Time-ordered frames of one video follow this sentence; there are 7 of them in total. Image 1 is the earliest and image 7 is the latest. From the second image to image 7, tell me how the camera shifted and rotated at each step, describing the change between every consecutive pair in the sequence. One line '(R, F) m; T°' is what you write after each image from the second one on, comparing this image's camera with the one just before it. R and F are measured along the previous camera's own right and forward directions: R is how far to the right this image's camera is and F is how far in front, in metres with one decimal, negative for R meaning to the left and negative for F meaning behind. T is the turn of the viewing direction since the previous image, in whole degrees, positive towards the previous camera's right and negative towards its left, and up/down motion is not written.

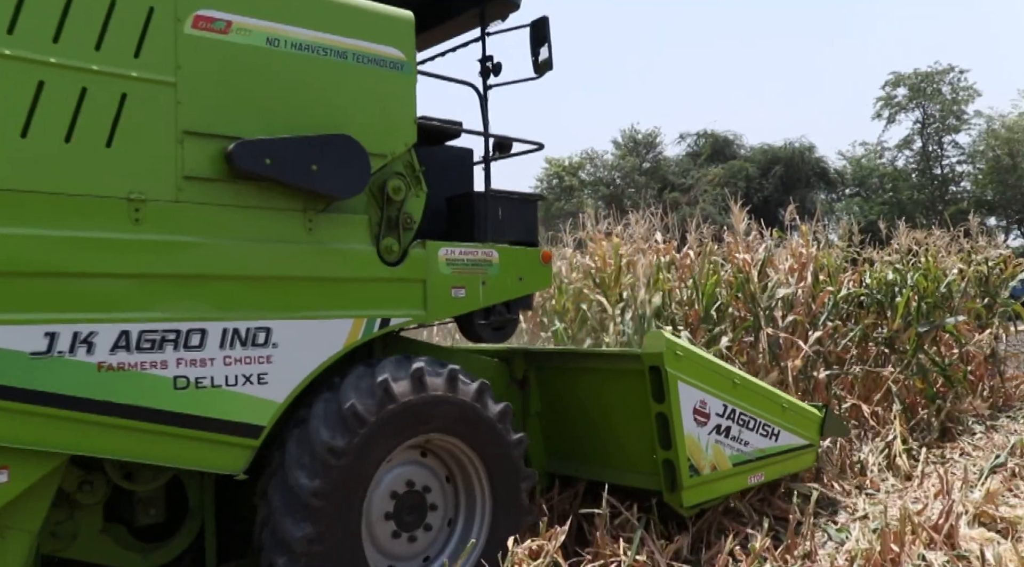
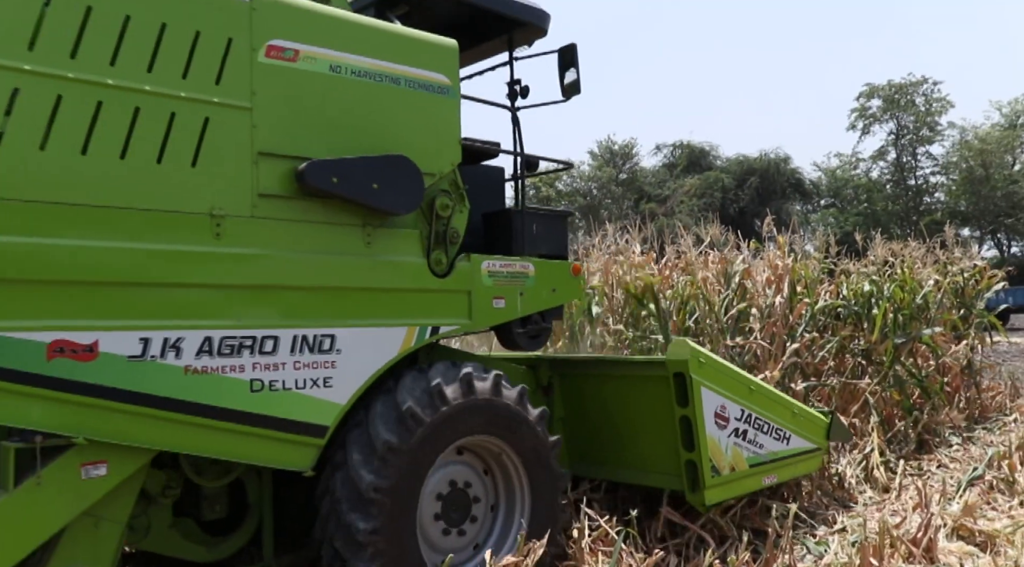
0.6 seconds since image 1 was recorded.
(-0.2, -0.3) m; +1°
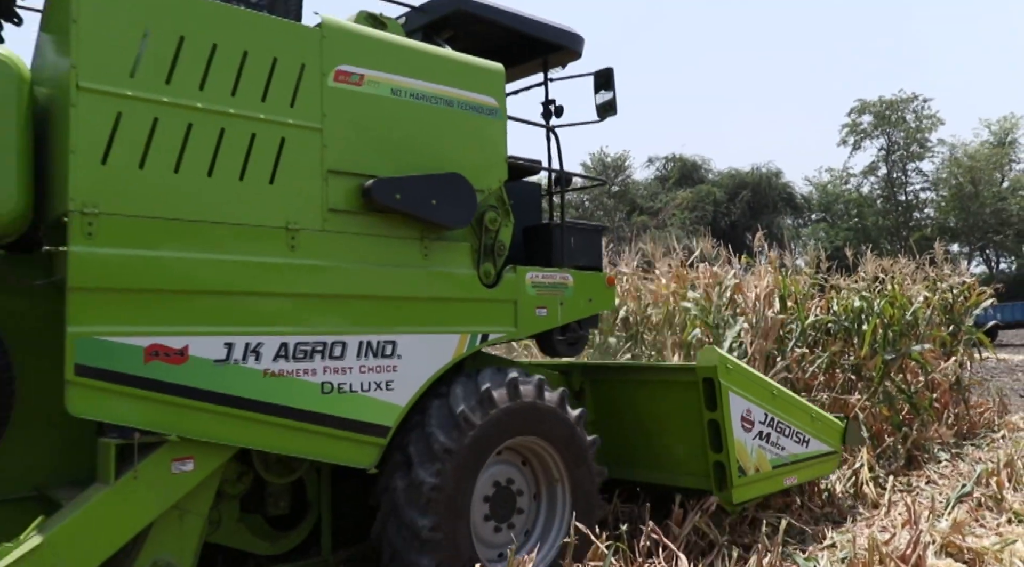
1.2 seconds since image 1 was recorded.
(-0.2, -0.2) m; 0°
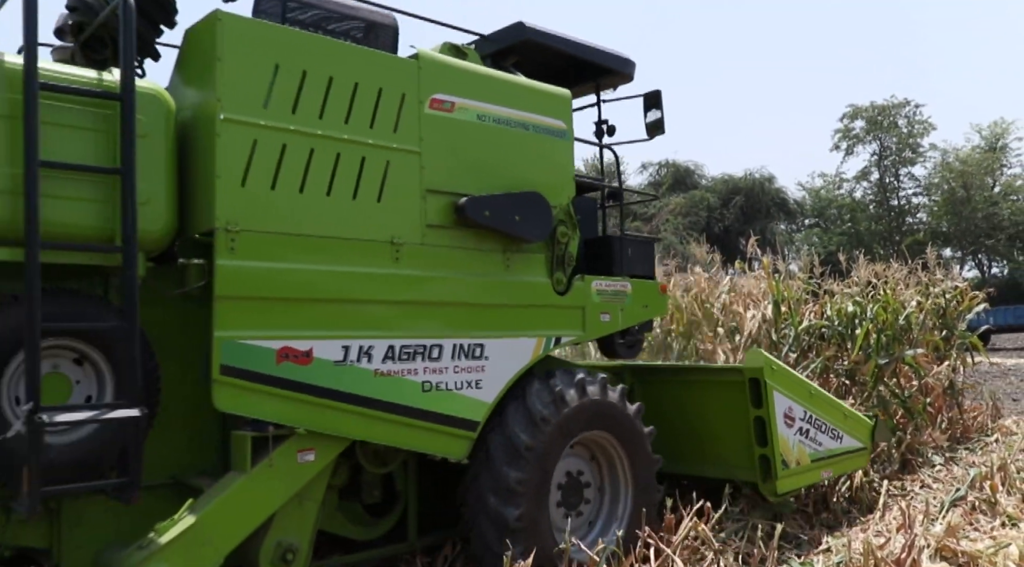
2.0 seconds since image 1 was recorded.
(-0.4, -0.4) m; 0°
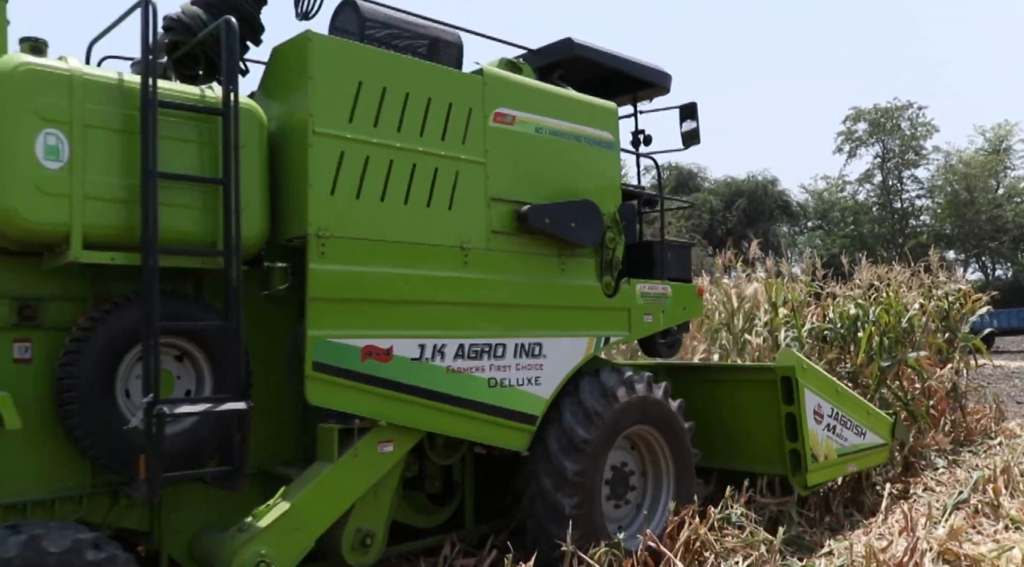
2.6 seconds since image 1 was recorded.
(-0.3, -0.2) m; 0°
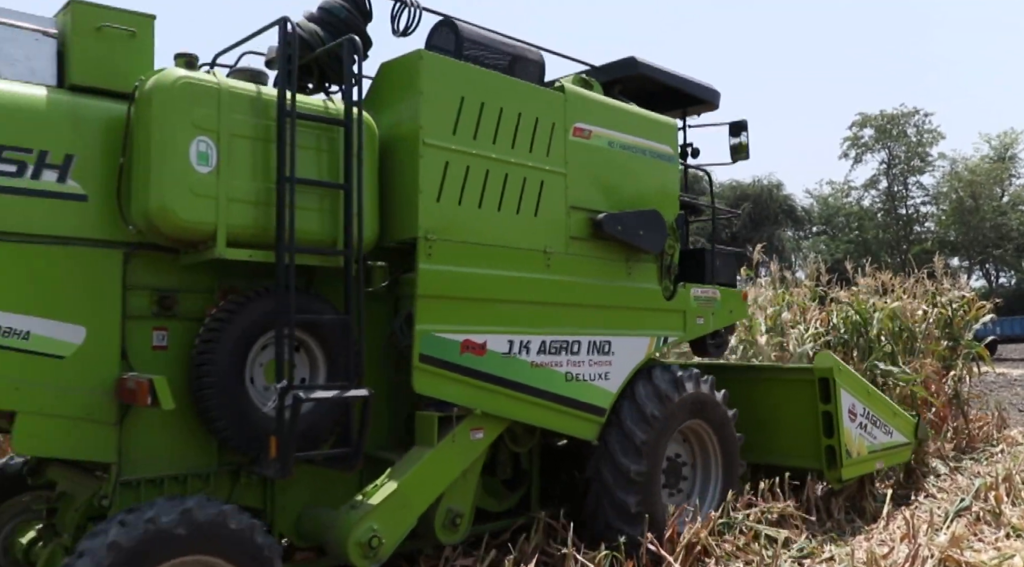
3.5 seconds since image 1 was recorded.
(-0.4, -0.3) m; 0°
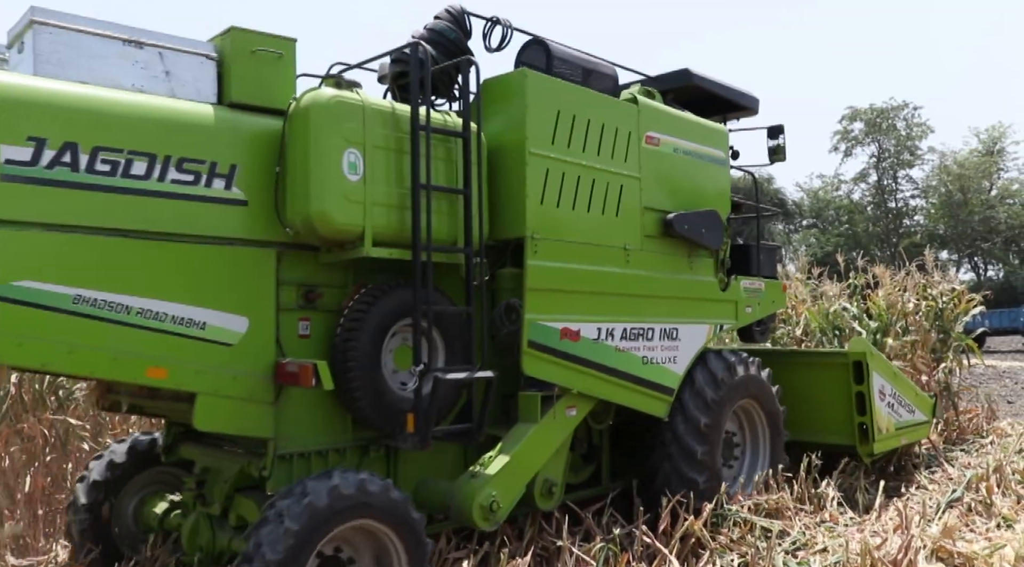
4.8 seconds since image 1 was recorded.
(-0.5, -0.4) m; +1°
